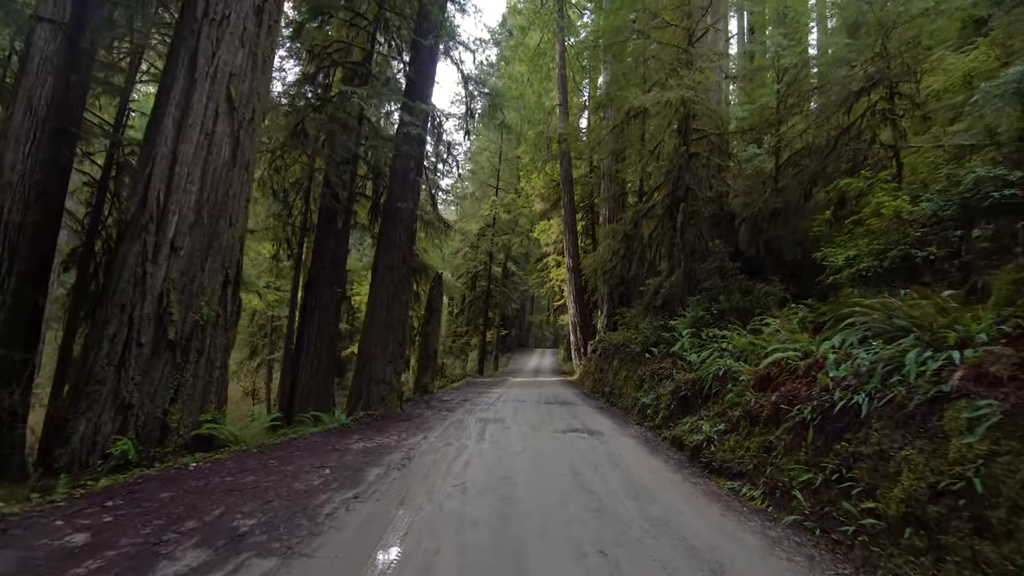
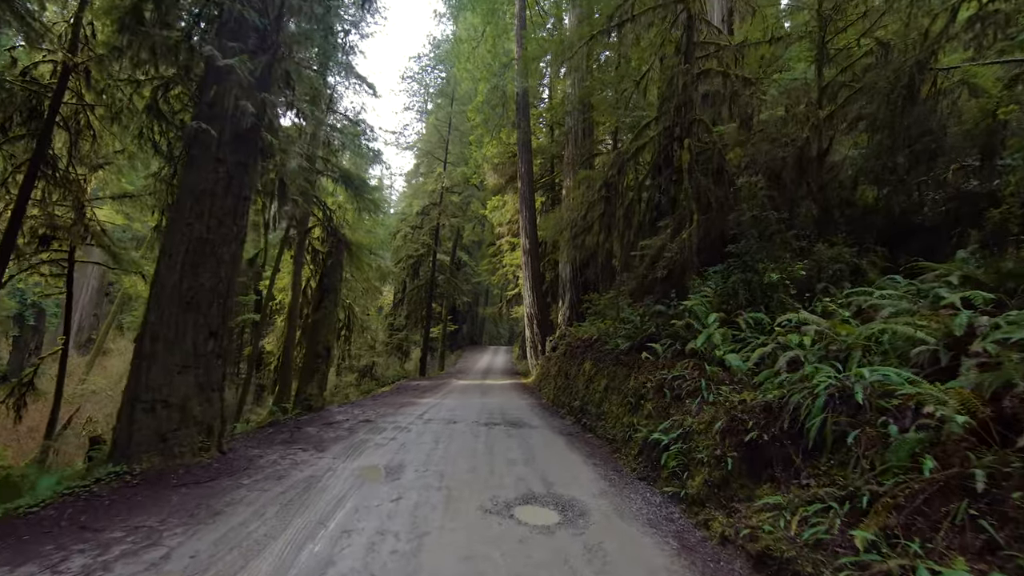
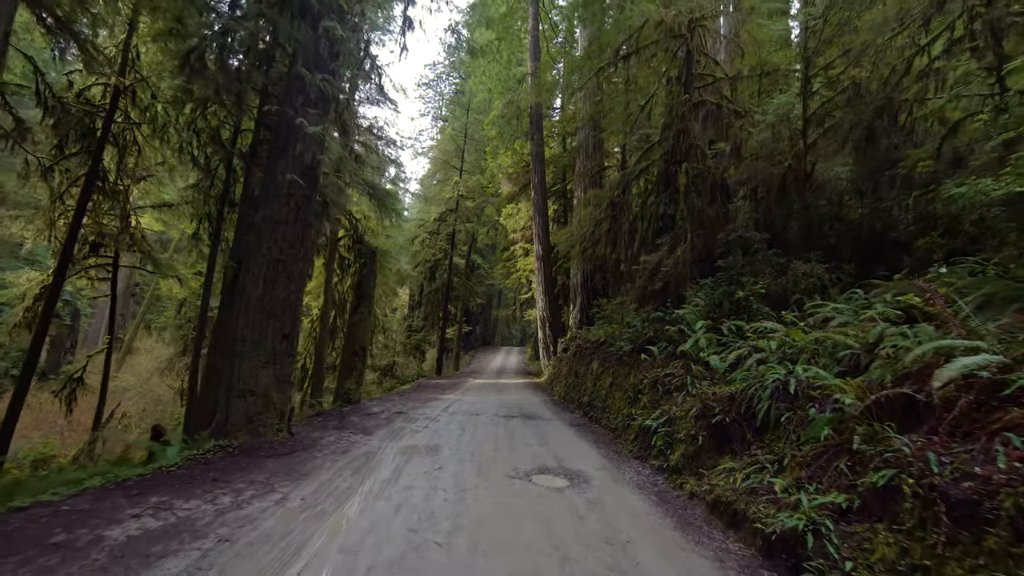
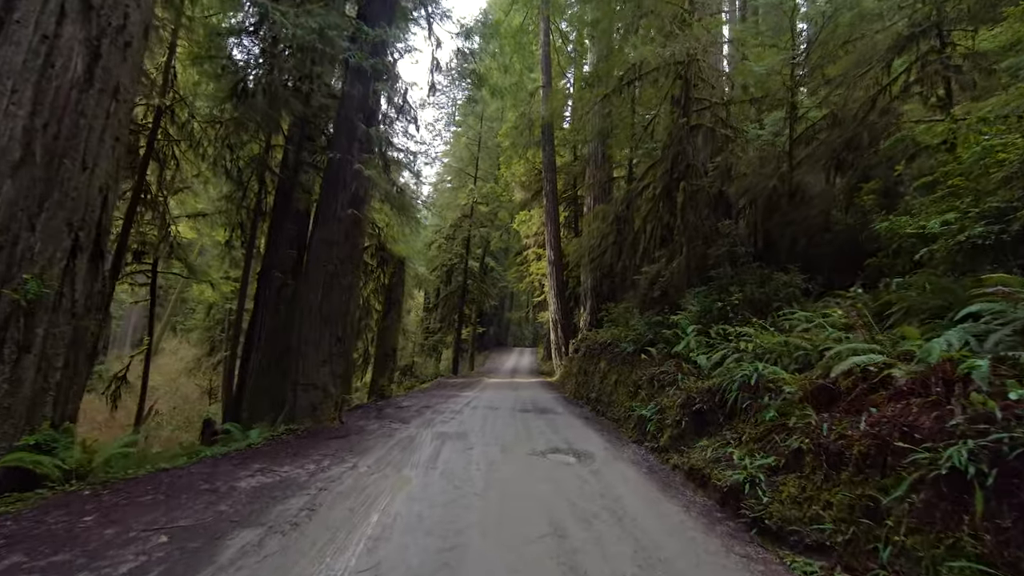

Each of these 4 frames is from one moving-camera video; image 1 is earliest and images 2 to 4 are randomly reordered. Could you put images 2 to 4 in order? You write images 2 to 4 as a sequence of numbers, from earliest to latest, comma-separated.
4, 3, 2
